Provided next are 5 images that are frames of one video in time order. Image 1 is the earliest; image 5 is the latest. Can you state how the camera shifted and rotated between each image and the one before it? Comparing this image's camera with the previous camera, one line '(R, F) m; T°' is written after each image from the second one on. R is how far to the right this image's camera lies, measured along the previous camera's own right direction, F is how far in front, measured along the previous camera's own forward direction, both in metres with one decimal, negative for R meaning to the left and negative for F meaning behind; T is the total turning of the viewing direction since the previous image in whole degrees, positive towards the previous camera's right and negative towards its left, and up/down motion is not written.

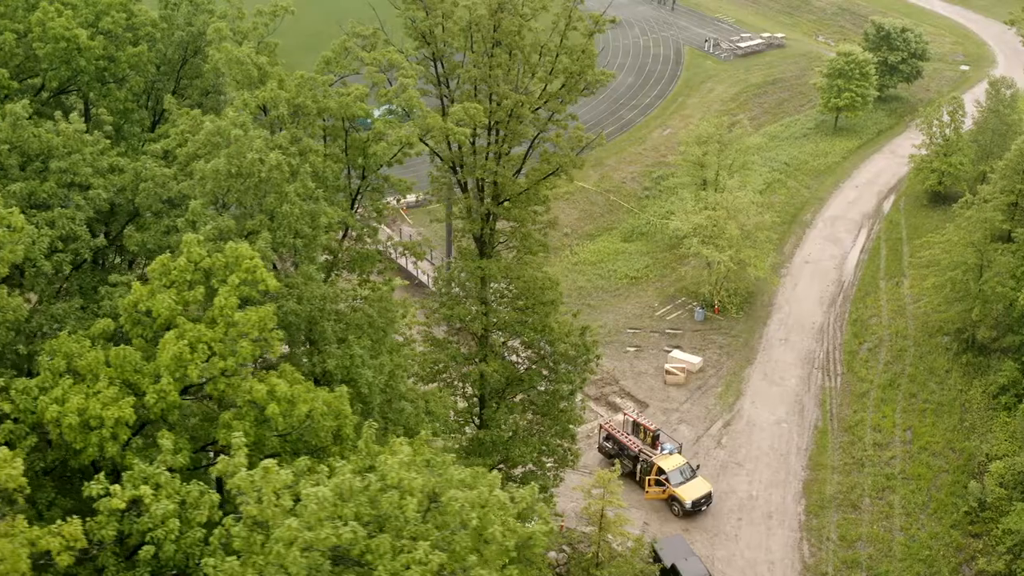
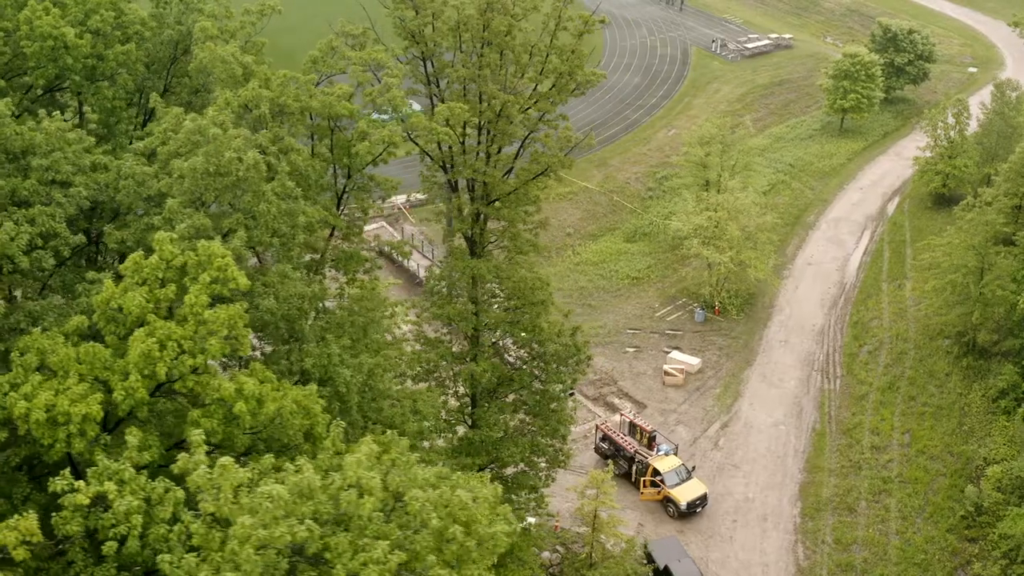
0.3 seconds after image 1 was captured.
(+0.5, 0.0) m; -1°
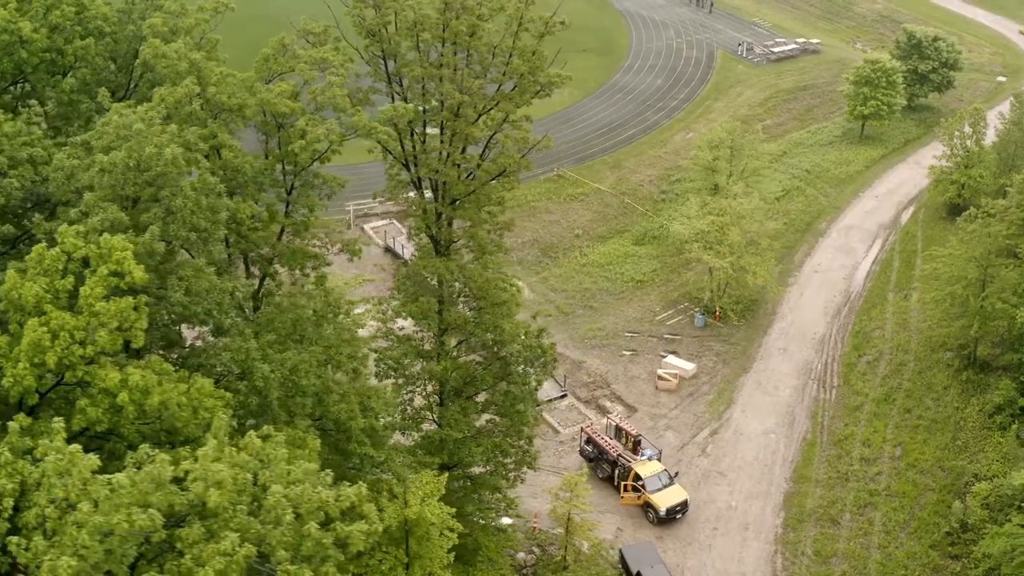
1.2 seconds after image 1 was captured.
(+1.9, 0.0) m; -3°
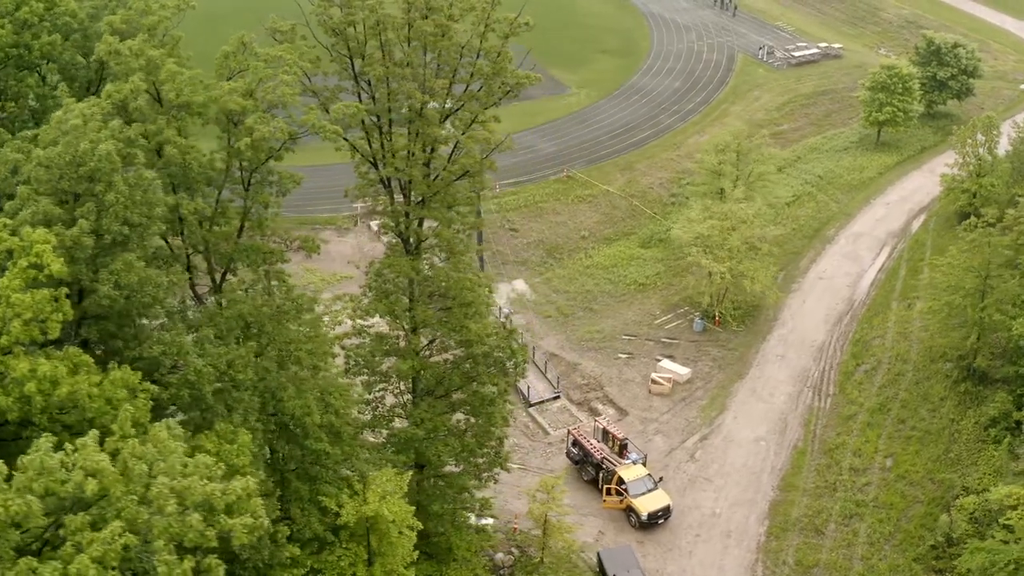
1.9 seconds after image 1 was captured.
(+1.6, 0.0) m; -2°
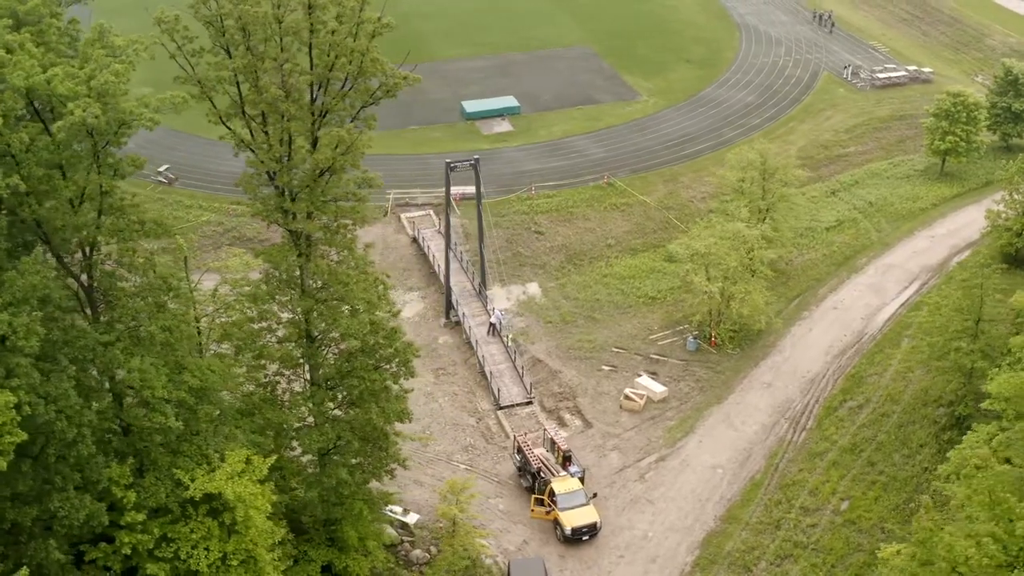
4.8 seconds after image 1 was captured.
(+6.2, +0.4) m; -9°
